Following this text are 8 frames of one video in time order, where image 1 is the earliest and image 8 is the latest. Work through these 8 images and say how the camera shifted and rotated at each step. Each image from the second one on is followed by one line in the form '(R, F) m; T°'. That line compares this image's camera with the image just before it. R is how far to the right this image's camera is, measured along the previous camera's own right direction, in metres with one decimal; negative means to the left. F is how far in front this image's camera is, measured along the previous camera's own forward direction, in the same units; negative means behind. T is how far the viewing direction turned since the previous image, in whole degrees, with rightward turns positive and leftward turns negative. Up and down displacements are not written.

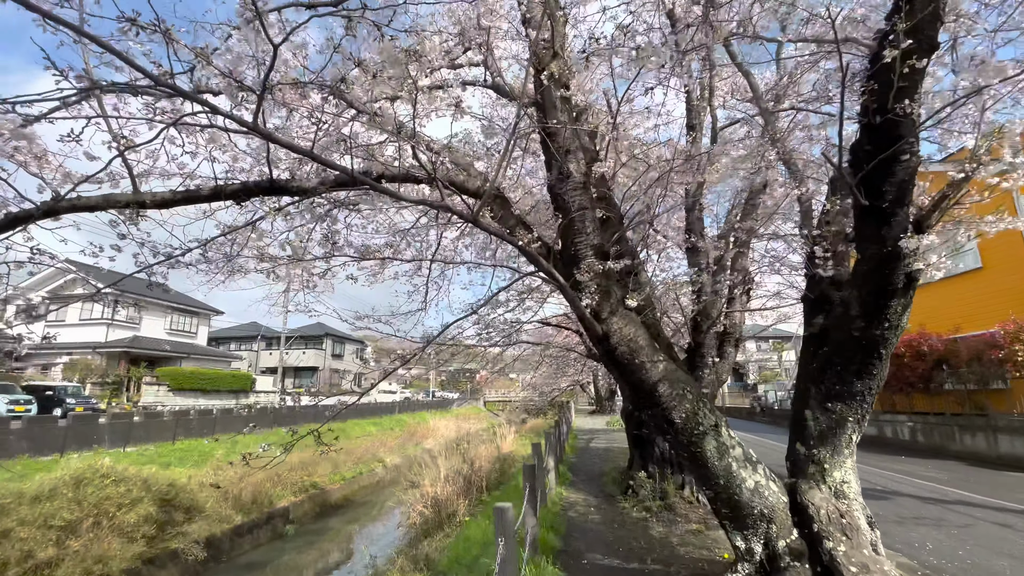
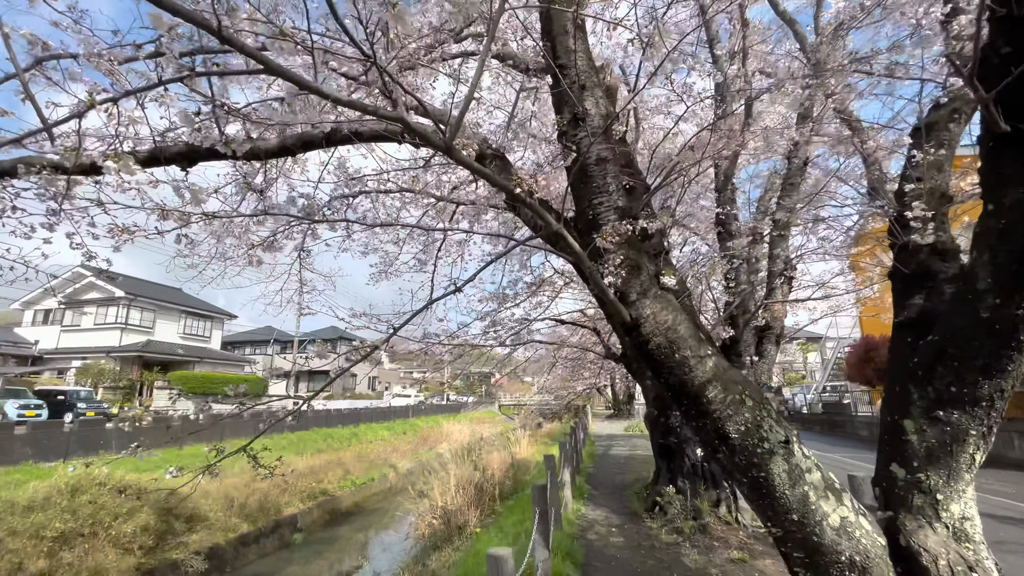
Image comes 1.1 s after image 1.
(+0.1, +0.5) m; -2°
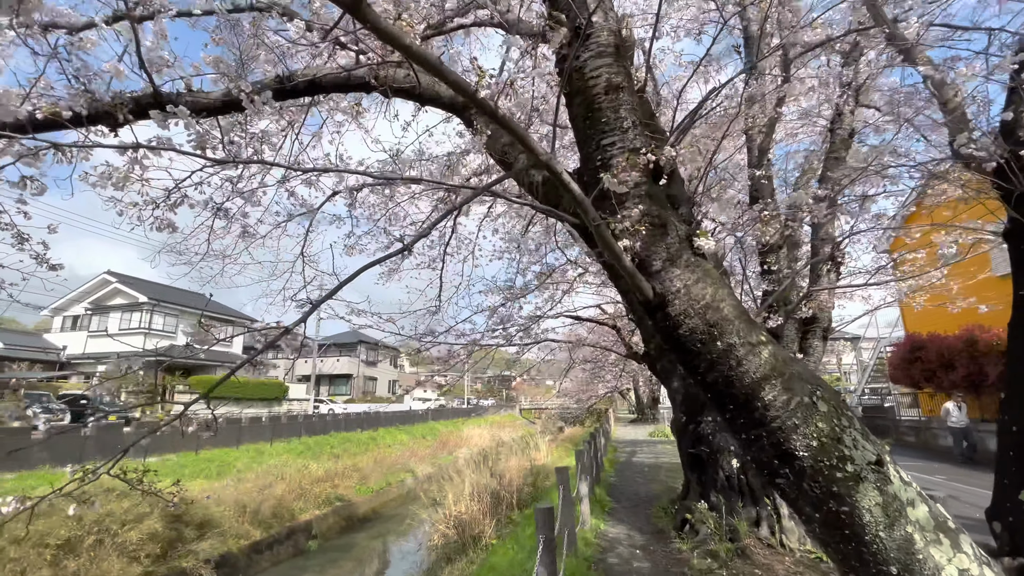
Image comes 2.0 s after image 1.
(+0.1, +0.4) m; -3°
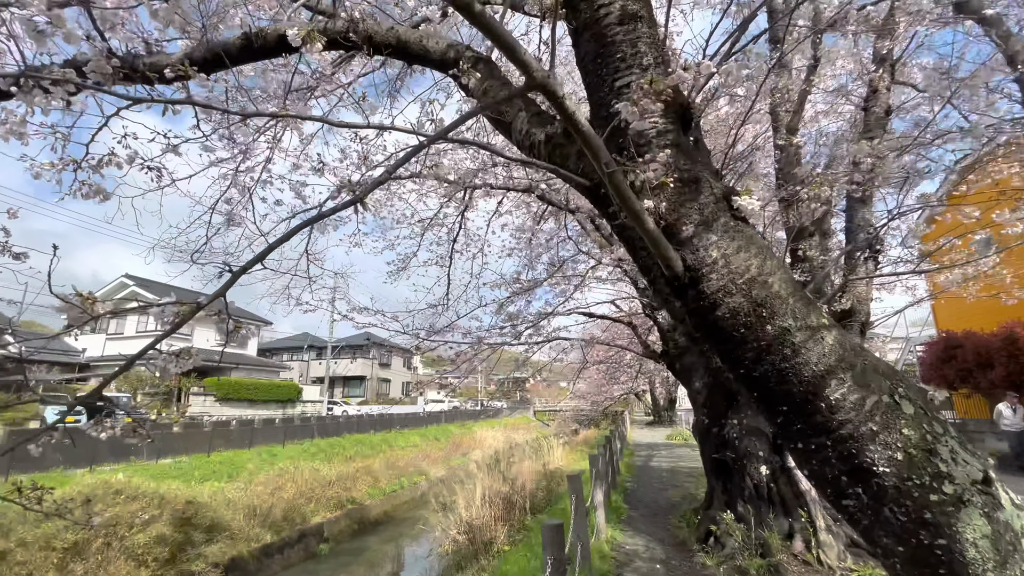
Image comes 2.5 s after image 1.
(0.0, +0.2) m; -2°
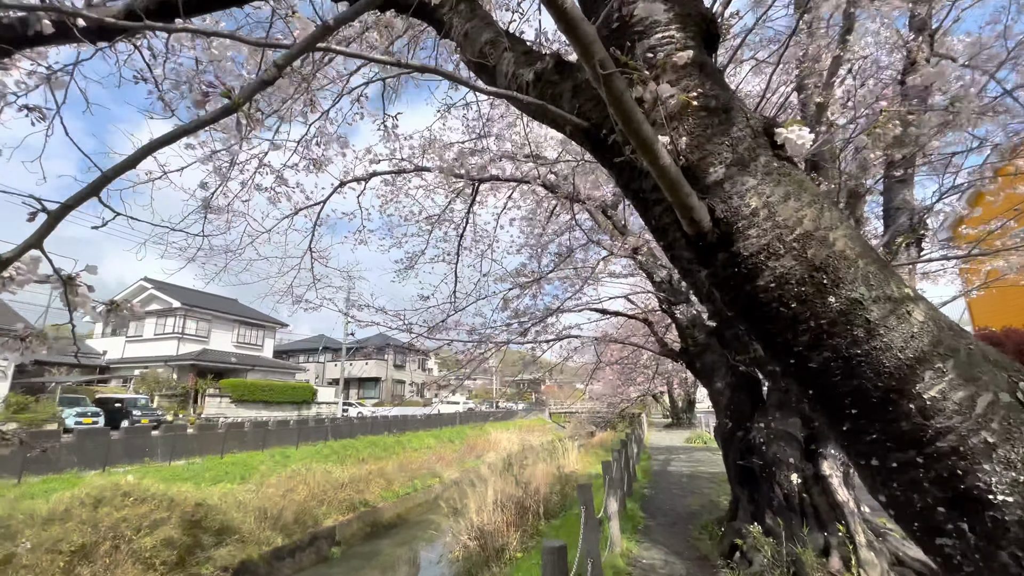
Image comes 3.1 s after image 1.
(+0.1, +0.2) m; -2°
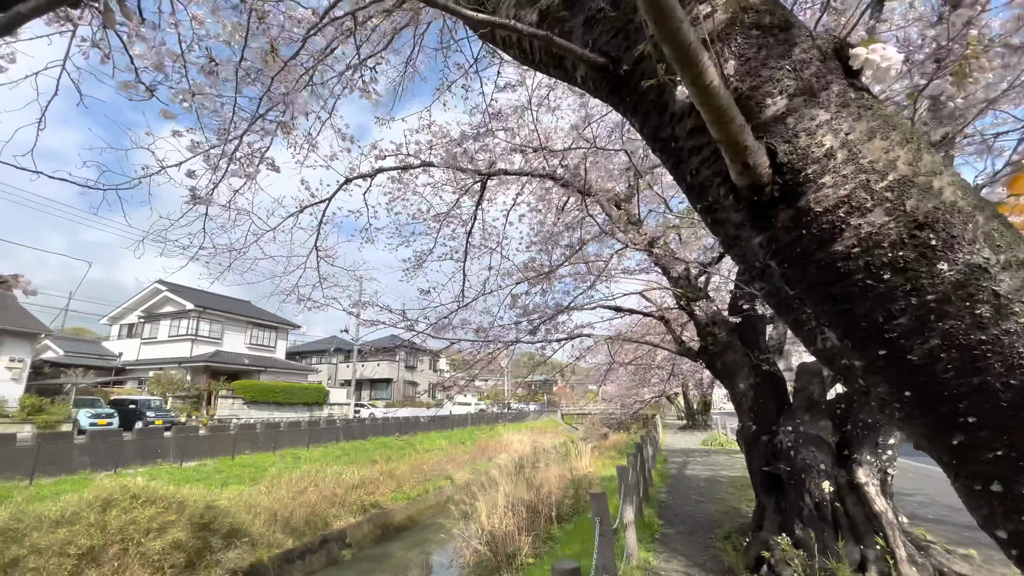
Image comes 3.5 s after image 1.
(0.0, +0.2) m; -1°
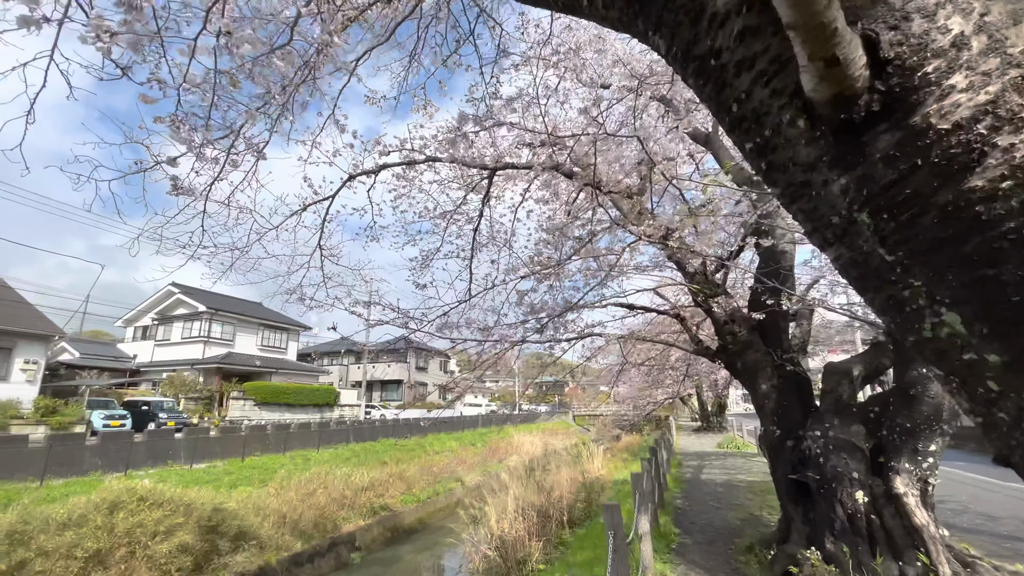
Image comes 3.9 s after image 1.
(0.0, +0.2) m; -1°
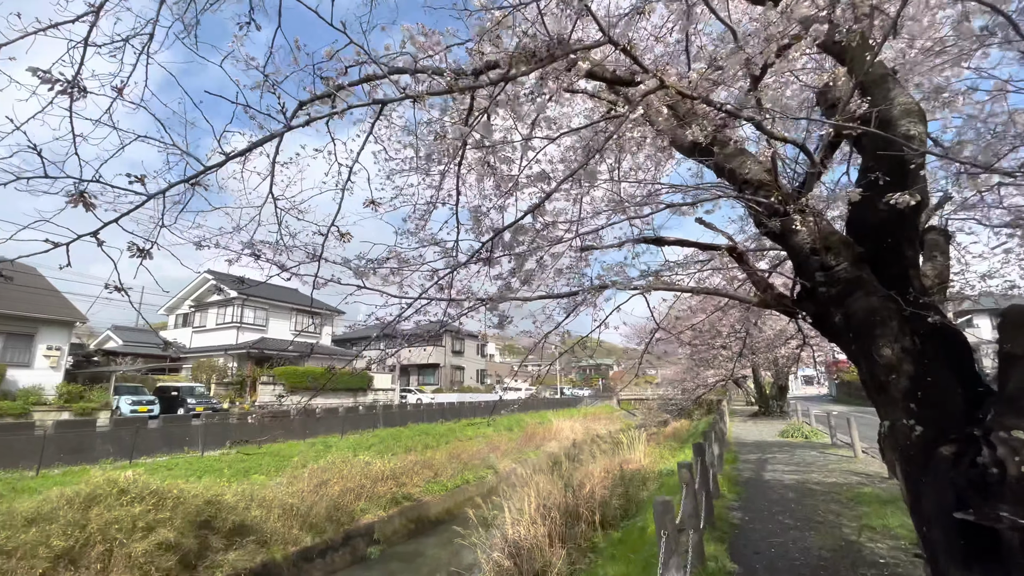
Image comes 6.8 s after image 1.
(+0.4, +1.2) m; -5°
